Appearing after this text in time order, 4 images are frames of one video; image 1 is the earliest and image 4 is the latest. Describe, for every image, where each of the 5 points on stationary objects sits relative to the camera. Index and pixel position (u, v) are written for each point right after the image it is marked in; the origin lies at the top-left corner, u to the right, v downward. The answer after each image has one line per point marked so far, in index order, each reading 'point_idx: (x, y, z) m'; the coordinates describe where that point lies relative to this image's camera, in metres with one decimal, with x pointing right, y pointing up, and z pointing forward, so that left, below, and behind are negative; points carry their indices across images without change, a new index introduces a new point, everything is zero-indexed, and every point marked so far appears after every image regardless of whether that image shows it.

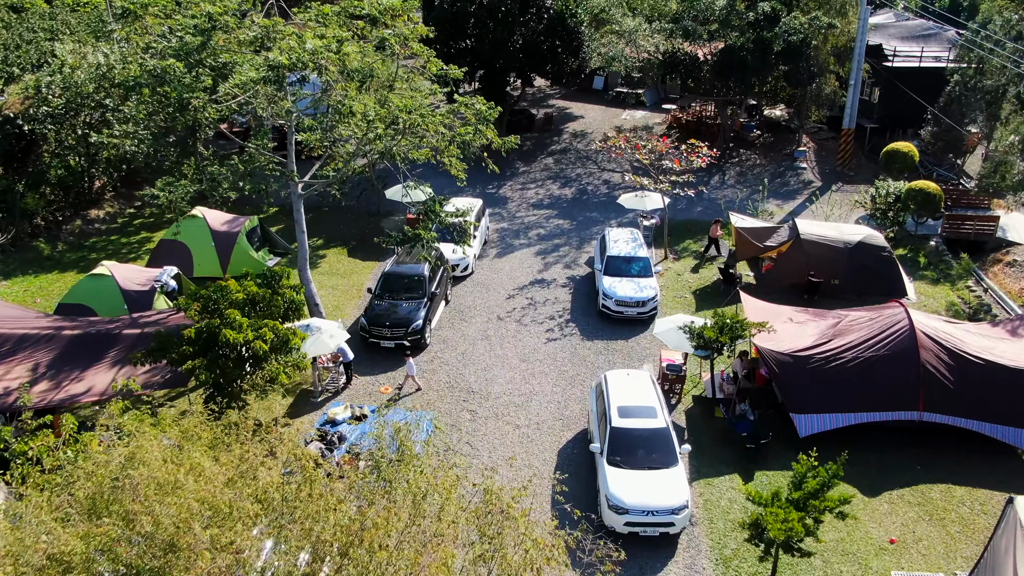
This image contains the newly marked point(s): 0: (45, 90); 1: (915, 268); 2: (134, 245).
0: (-9.4, +4.0, +17.2) m
1: (+8.1, +0.4, +17.2) m
2: (-8.1, +0.9, +18.3) m
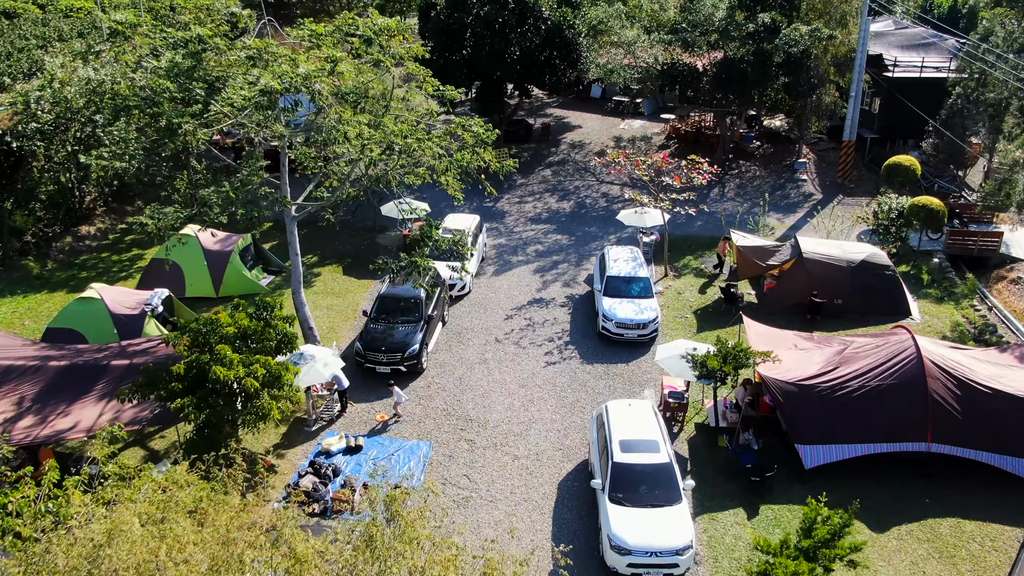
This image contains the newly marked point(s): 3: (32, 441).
0: (-9.4, +3.6, +16.8) m
1: (+8.1, 0.0, +16.9) m
2: (-8.2, +0.5, +18.0) m
3: (-5.6, -1.8, +9.9) m
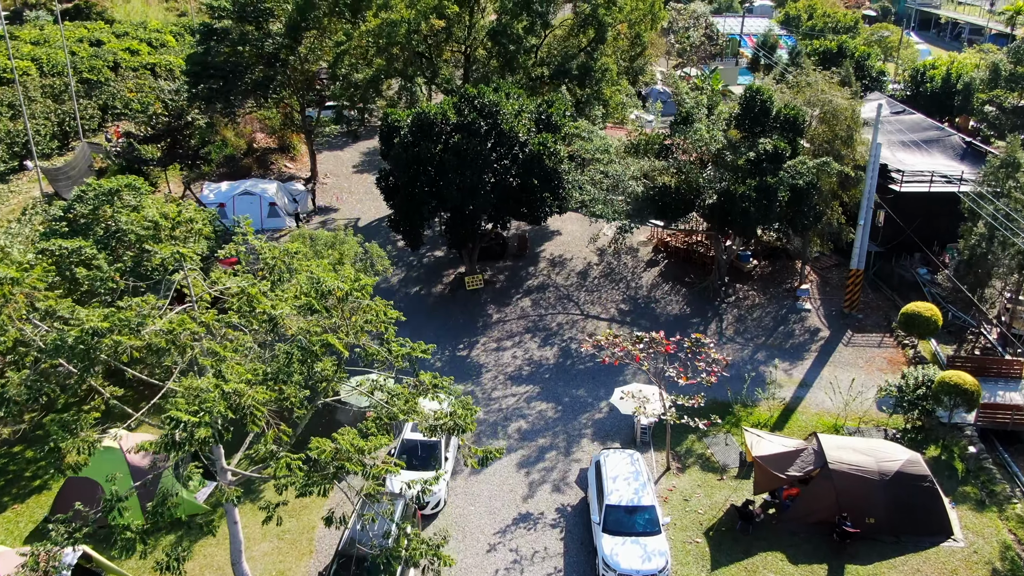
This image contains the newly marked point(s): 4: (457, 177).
0: (-9.8, -0.1, +14.2) m
1: (+7.7, -3.3, +14.9) m
2: (-8.5, -3.1, +15.4) m
3: (-5.6, -5.4, +7.4) m
4: (-1.2, +2.4, +18.5) m
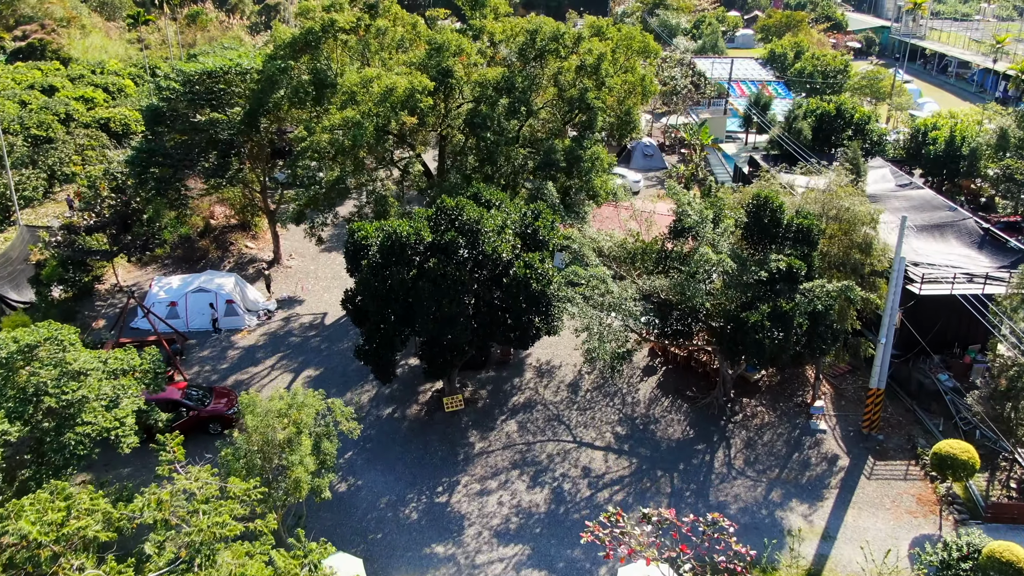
0: (-10.0, -2.9, +11.8) m
1: (+7.6, -5.9, +13.0) m
2: (-8.7, -5.9, +13.1) m
3: (-5.5, -8.1, +5.1) m
4: (-1.5, -0.3, +16.3) m
